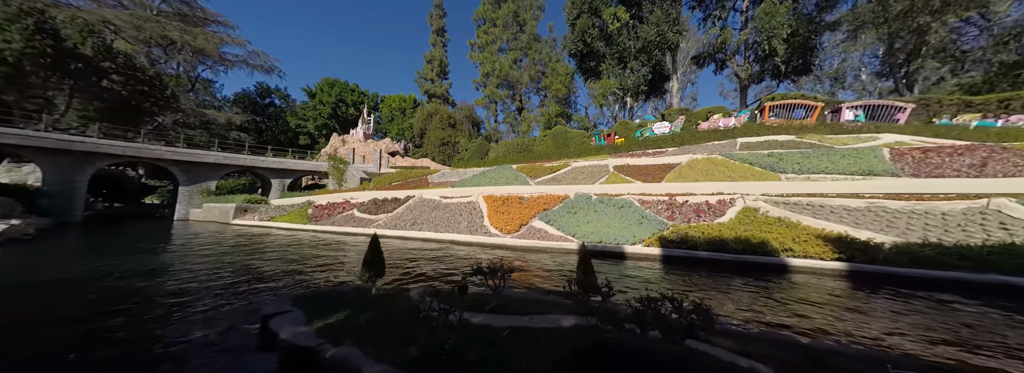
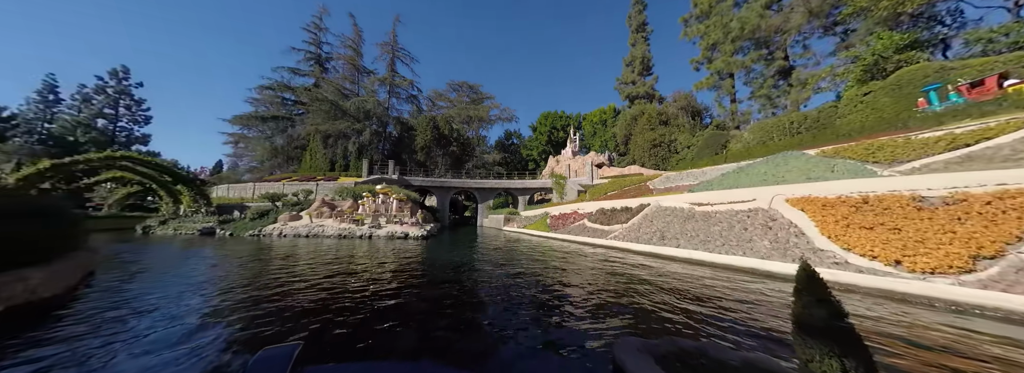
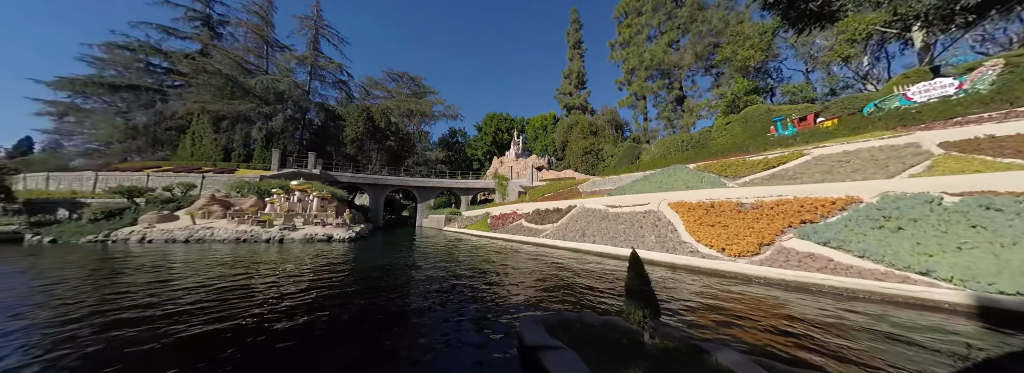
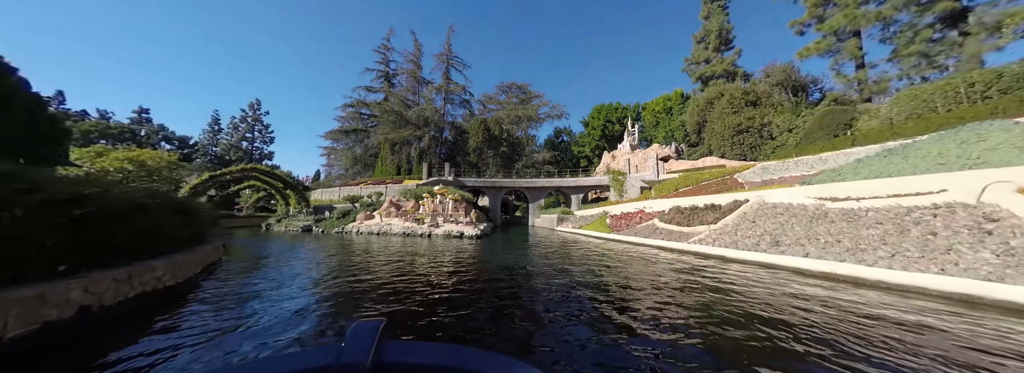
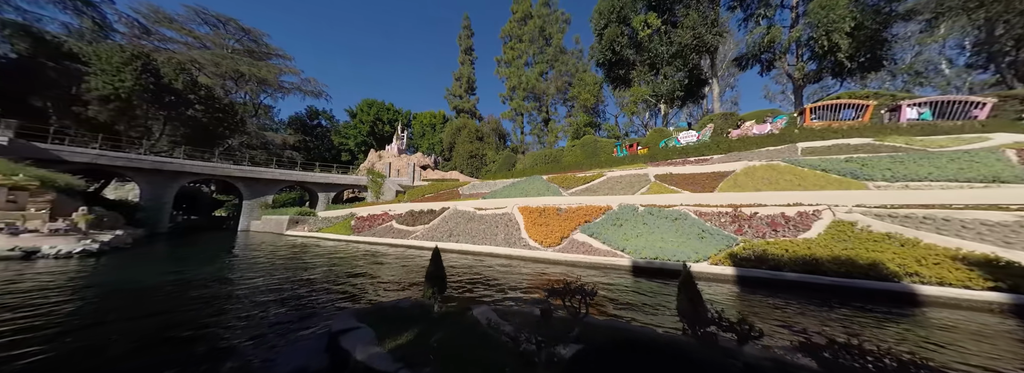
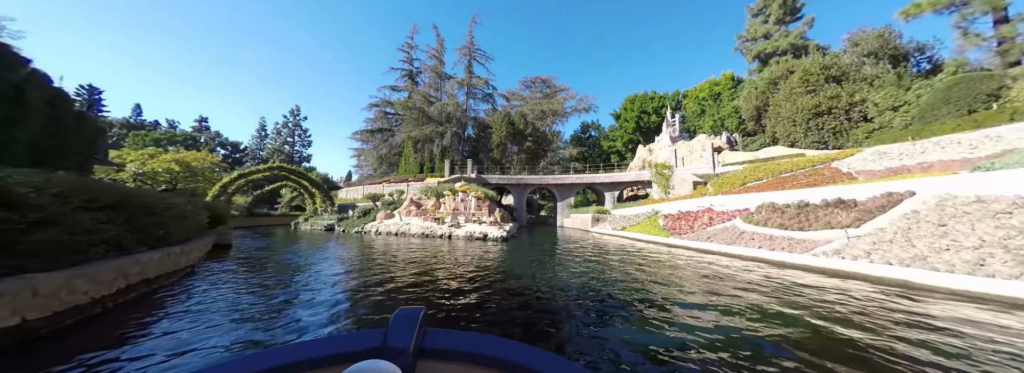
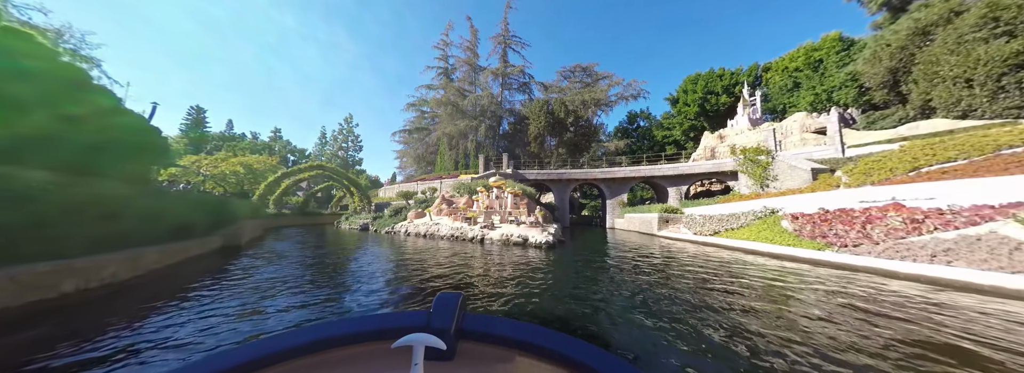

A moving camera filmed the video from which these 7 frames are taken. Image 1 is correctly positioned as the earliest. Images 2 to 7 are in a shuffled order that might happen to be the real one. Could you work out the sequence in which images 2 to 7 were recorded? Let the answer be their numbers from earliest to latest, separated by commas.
5, 3, 2, 4, 6, 7
